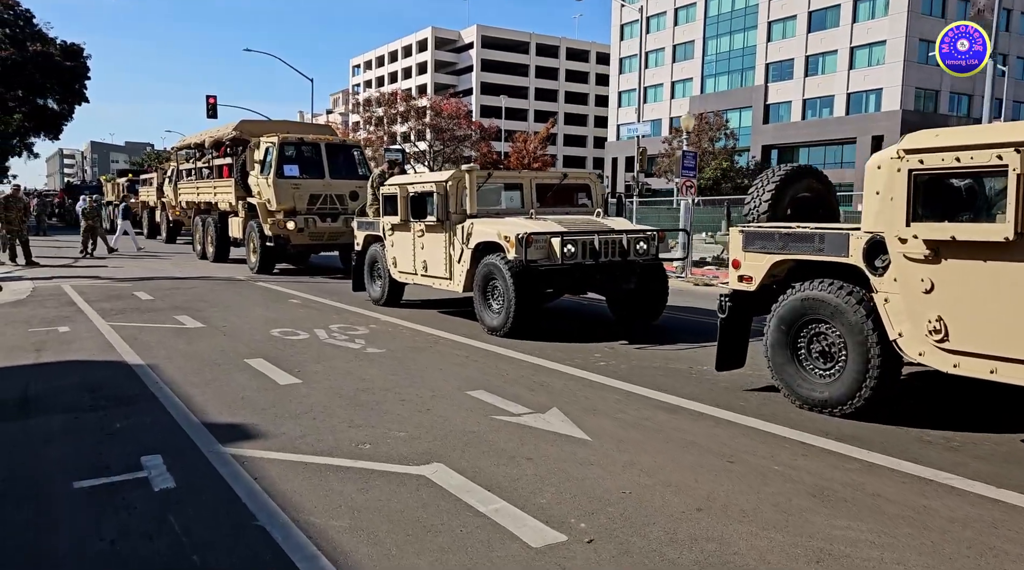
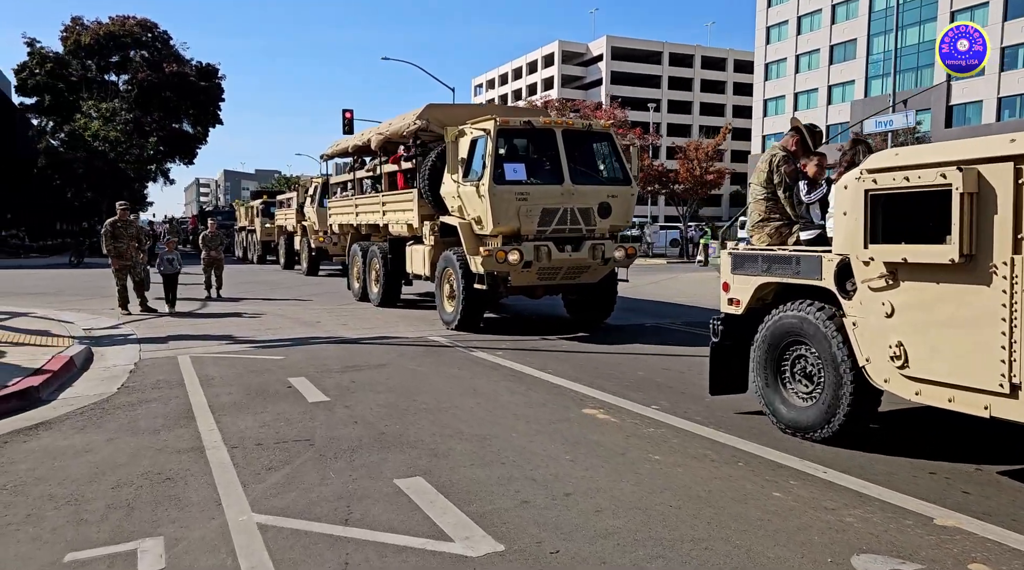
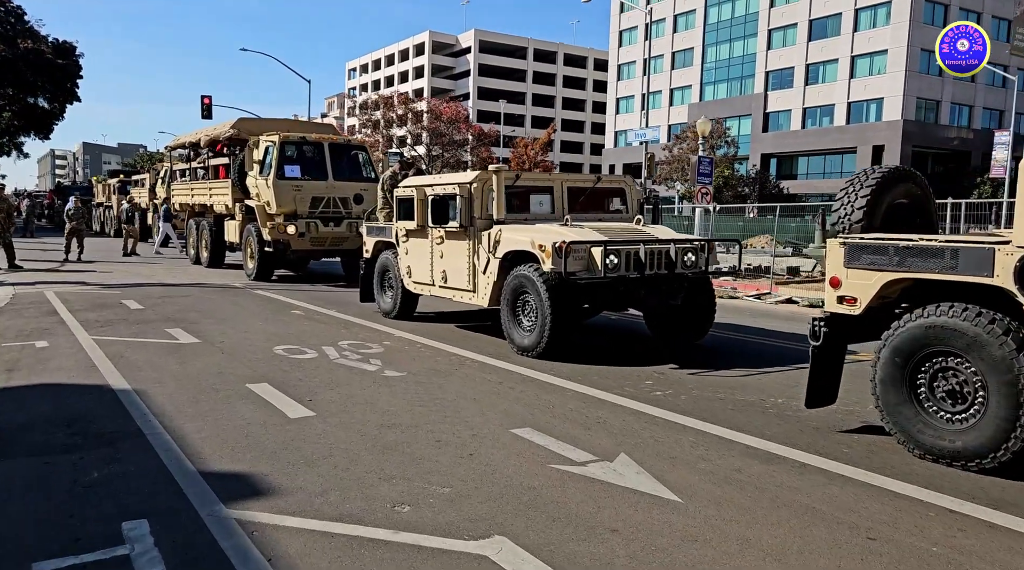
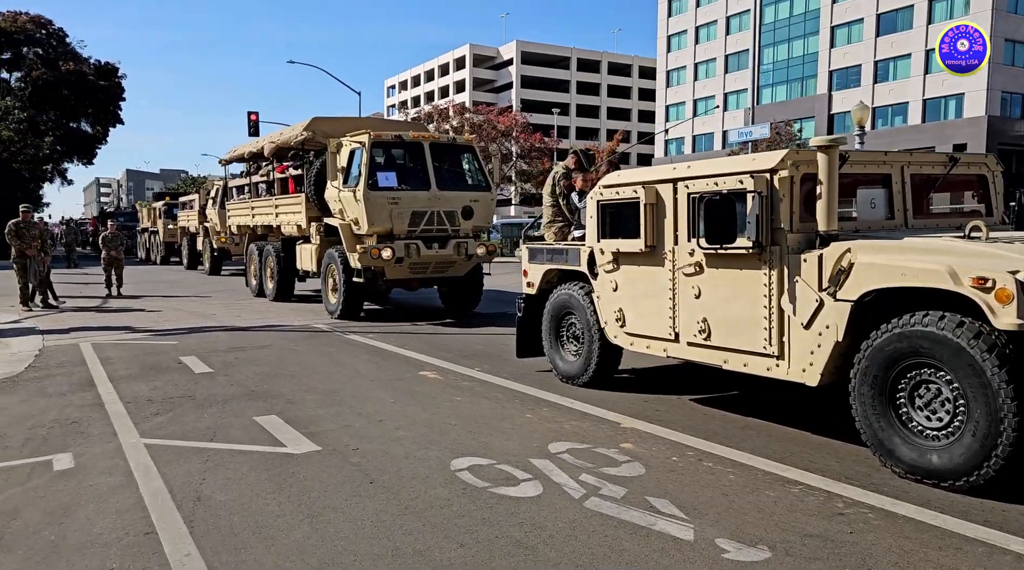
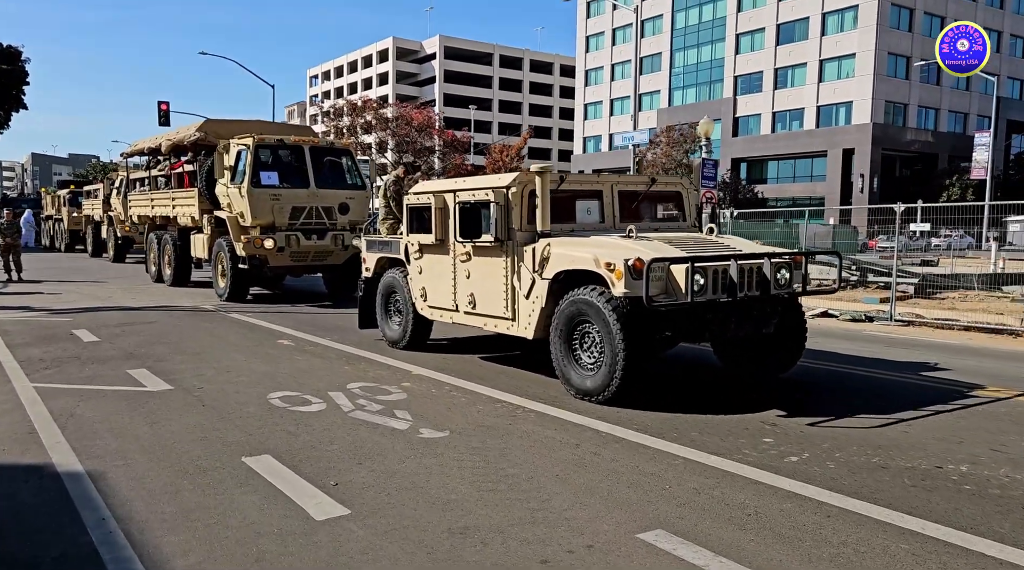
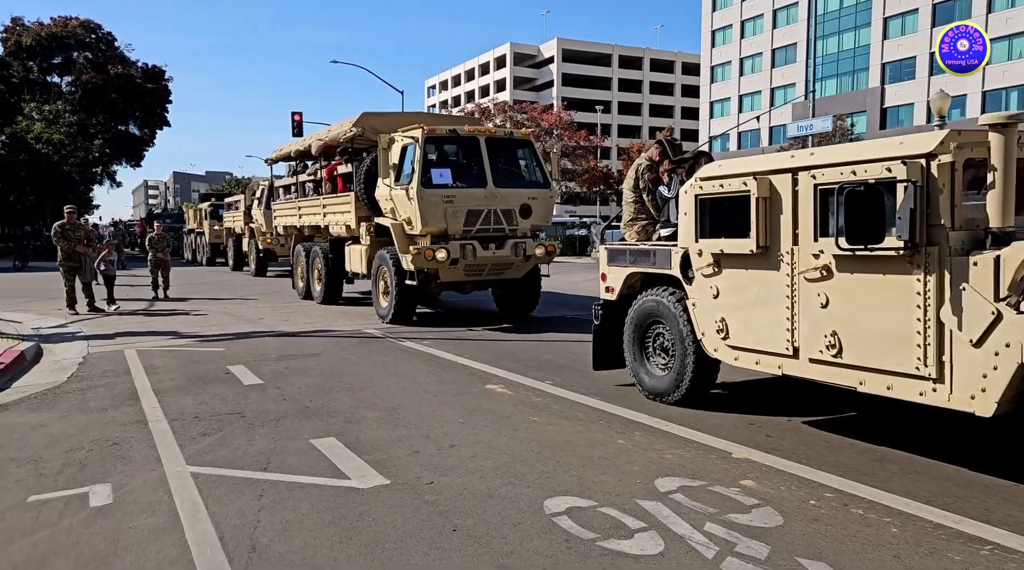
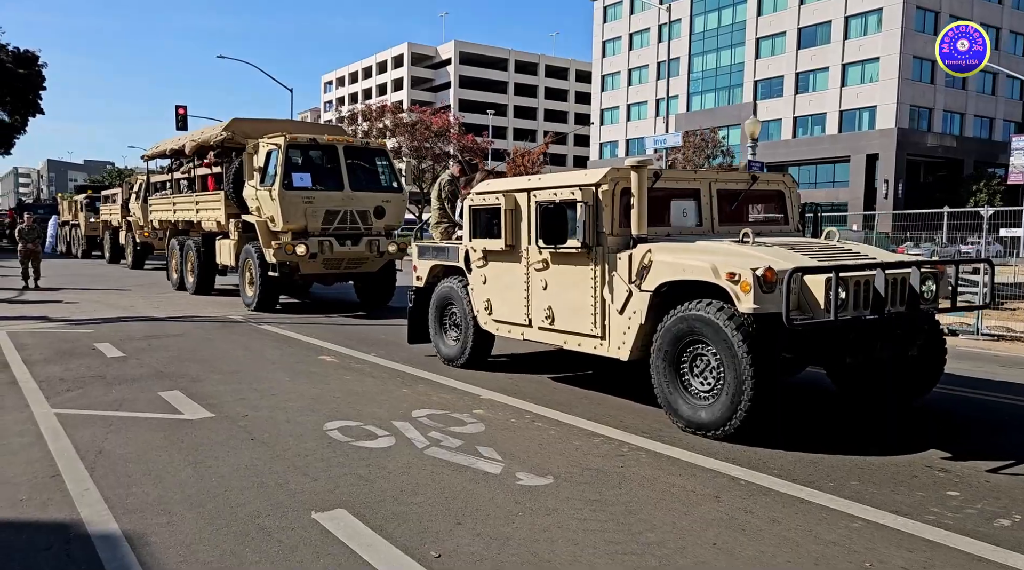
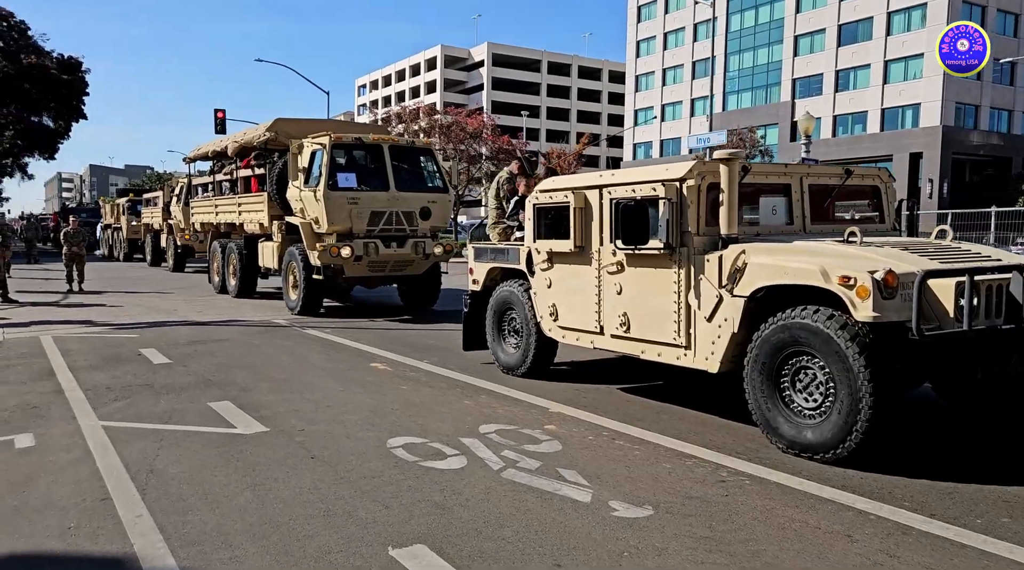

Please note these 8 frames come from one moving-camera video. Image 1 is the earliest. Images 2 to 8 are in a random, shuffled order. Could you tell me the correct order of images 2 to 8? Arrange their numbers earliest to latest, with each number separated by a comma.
3, 5, 7, 8, 4, 6, 2
